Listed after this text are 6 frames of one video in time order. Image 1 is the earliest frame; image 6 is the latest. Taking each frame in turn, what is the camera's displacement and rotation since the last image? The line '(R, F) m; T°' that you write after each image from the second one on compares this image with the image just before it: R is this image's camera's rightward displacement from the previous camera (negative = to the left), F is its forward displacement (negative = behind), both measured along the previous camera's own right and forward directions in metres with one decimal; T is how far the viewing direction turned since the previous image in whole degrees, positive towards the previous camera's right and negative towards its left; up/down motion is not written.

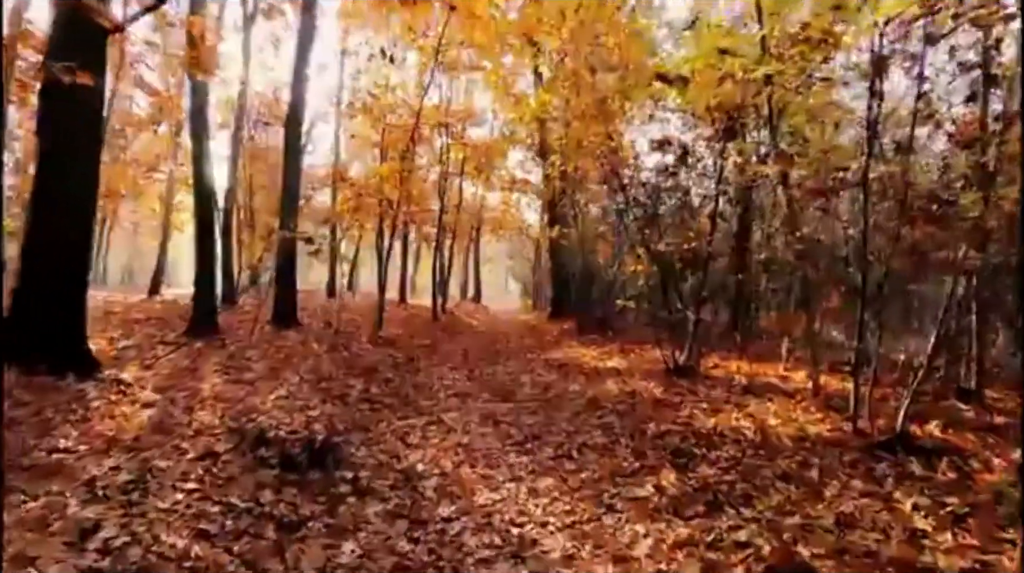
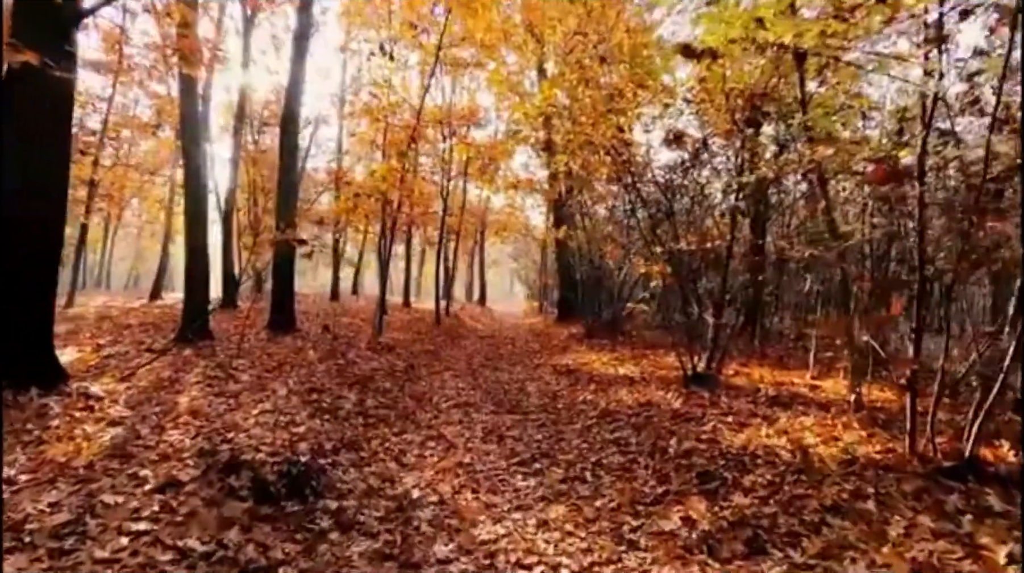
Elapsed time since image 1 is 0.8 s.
(0.0, +0.7) m; 0°
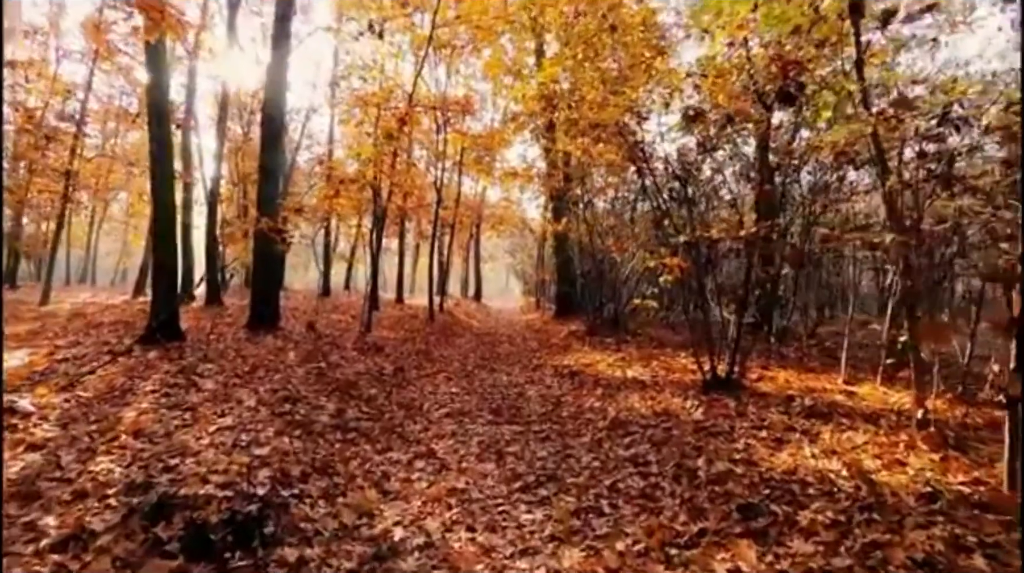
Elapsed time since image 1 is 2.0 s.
(-0.1, +1.1) m; 0°
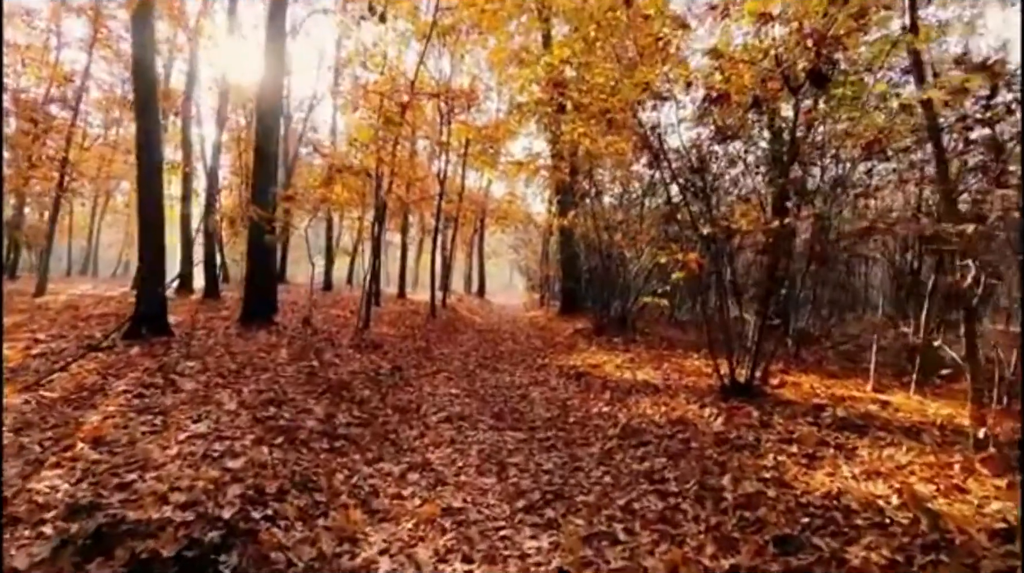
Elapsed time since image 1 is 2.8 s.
(0.0, +0.6) m; 0°
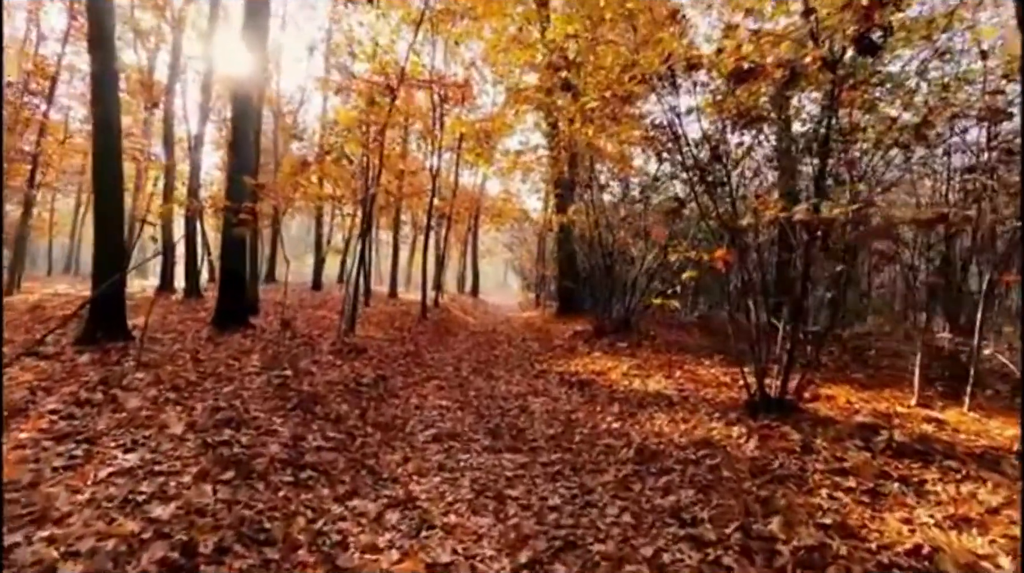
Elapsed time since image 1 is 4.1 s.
(0.0, +1.1) m; +1°
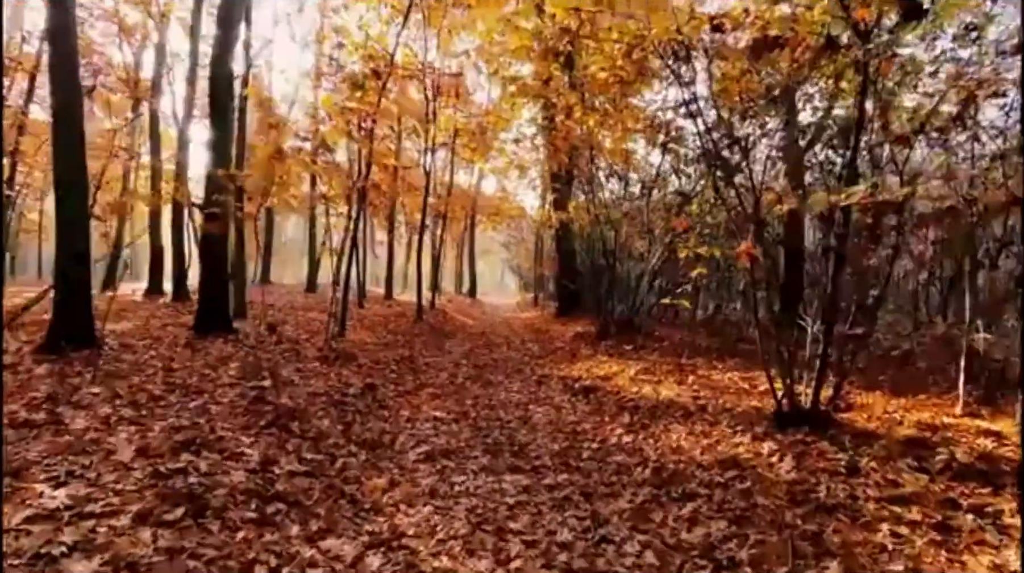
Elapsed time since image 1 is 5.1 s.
(0.0, +0.8) m; 0°
